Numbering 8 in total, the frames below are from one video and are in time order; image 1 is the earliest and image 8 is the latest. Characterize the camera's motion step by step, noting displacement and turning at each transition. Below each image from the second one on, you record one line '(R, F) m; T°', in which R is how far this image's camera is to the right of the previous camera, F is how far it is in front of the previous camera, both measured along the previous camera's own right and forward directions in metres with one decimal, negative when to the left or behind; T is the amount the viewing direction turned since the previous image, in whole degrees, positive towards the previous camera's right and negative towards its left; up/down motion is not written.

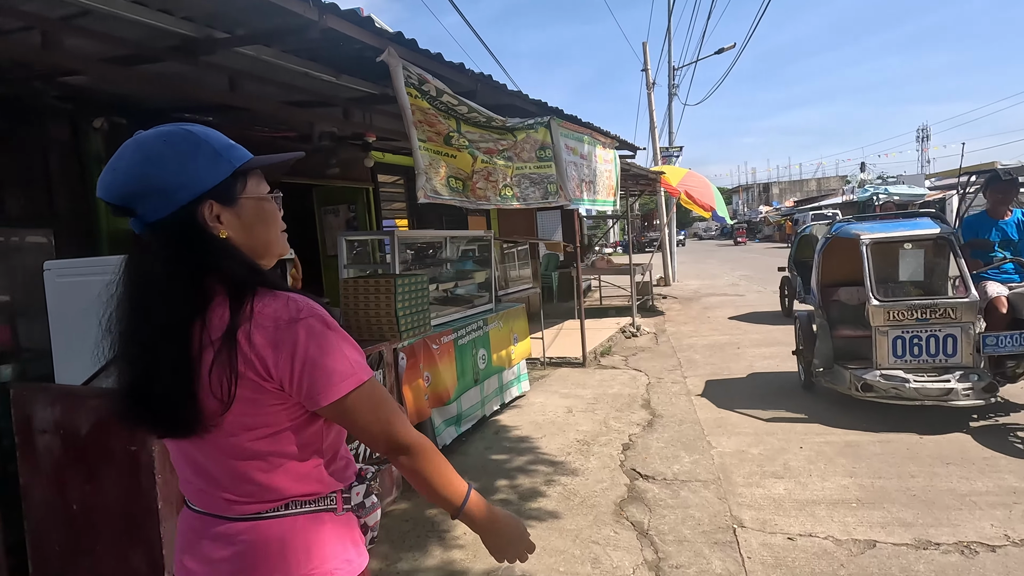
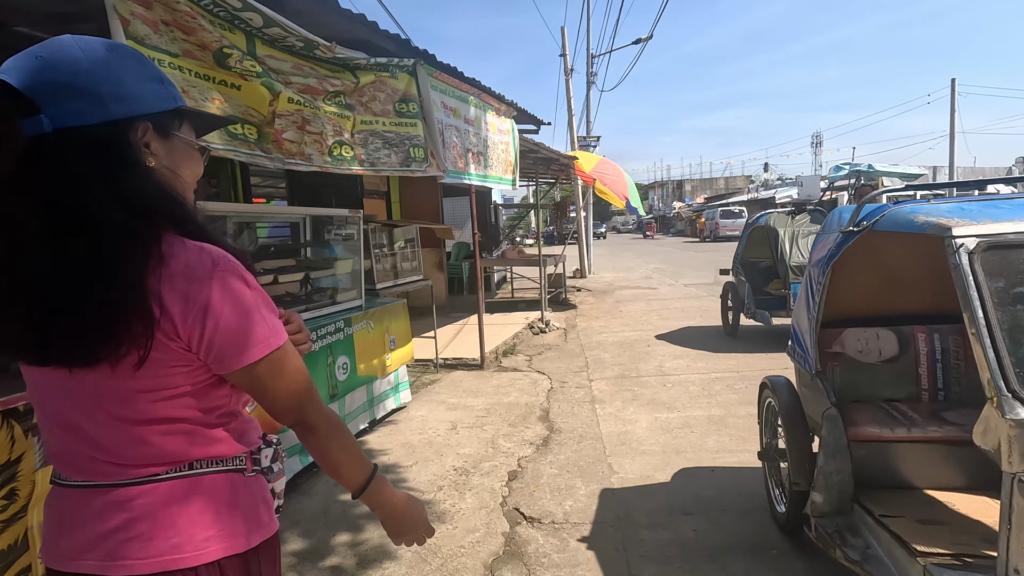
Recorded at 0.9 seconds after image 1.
(+0.4, +0.8) m; +8°
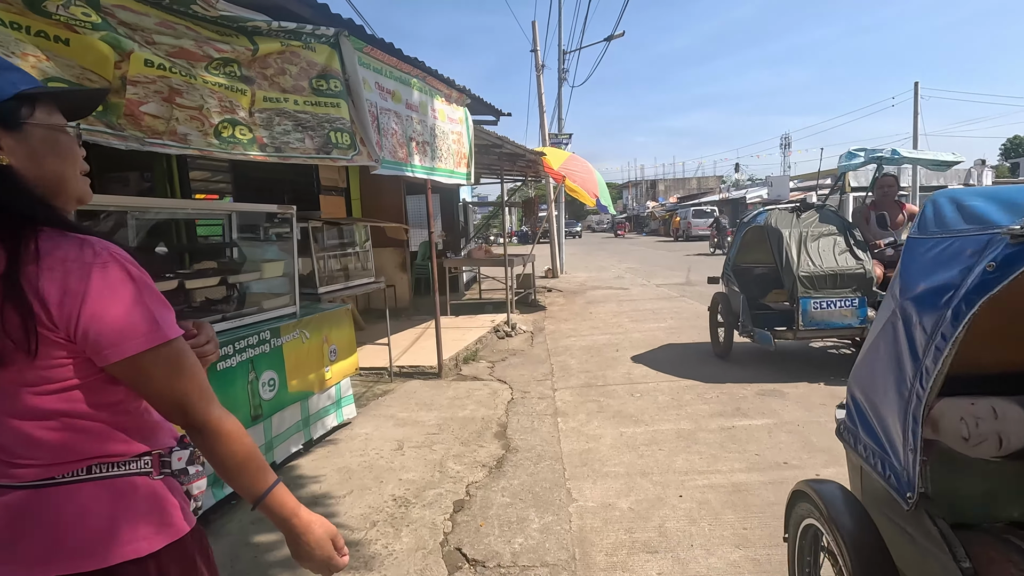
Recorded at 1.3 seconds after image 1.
(+0.2, +0.4) m; +3°
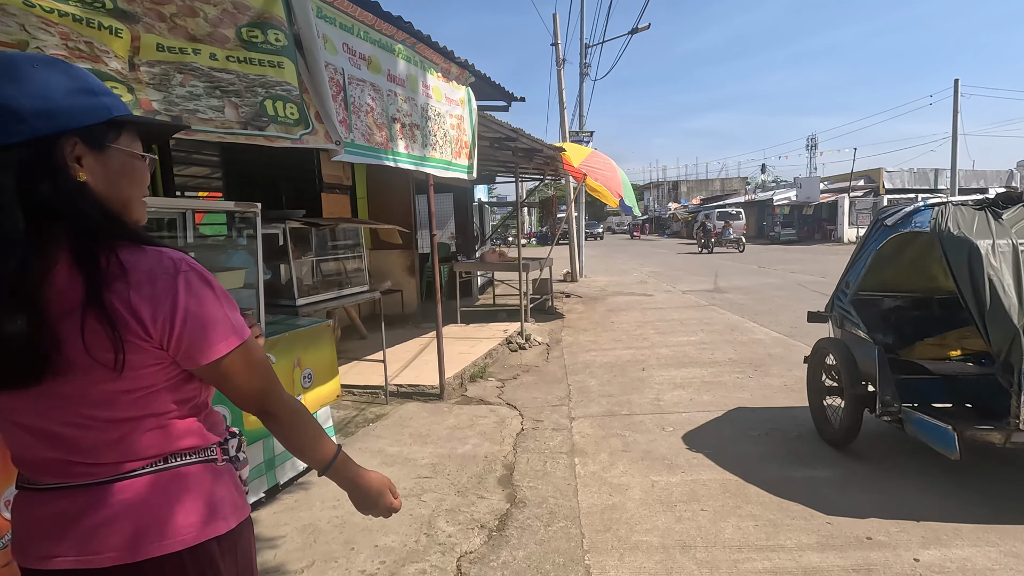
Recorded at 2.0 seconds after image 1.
(+0.1, +0.7) m; -2°
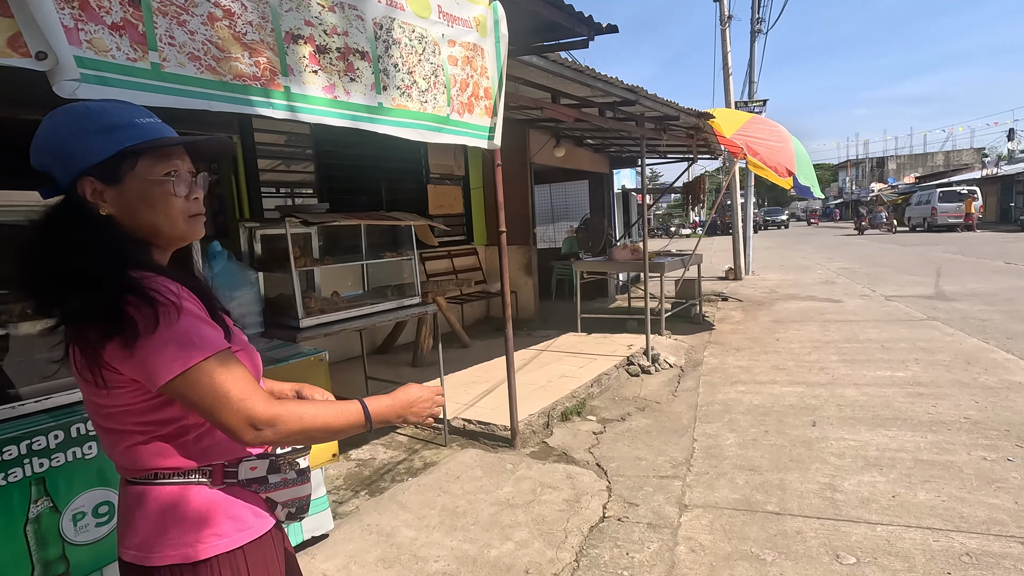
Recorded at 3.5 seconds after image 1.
(+0.5, +1.4) m; -17°
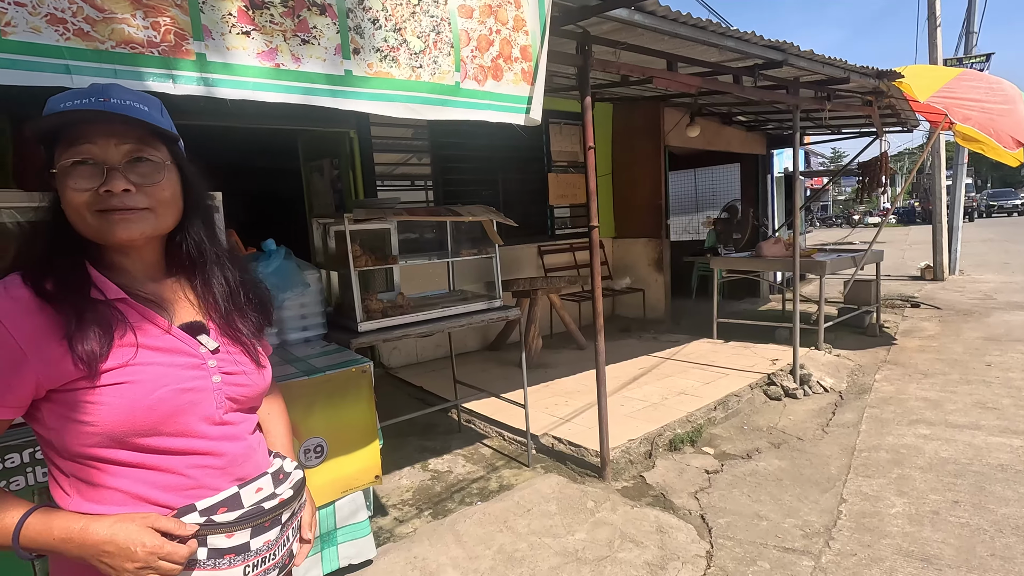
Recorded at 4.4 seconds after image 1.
(+0.4, +0.6) m; -16°
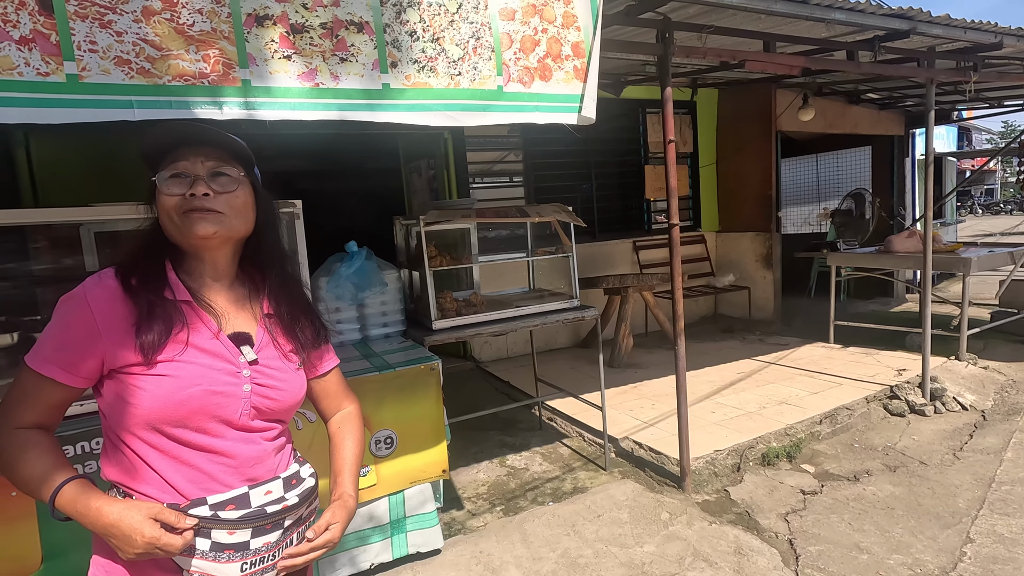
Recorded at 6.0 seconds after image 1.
(+0.2, 0.0) m; -11°
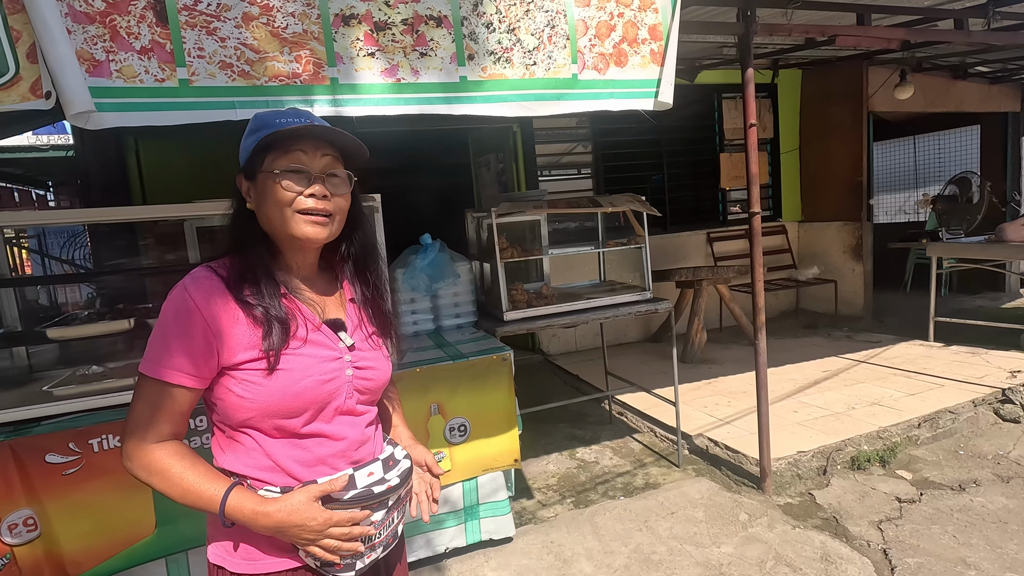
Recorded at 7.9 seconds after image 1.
(0.0, 0.0) m; -7°
